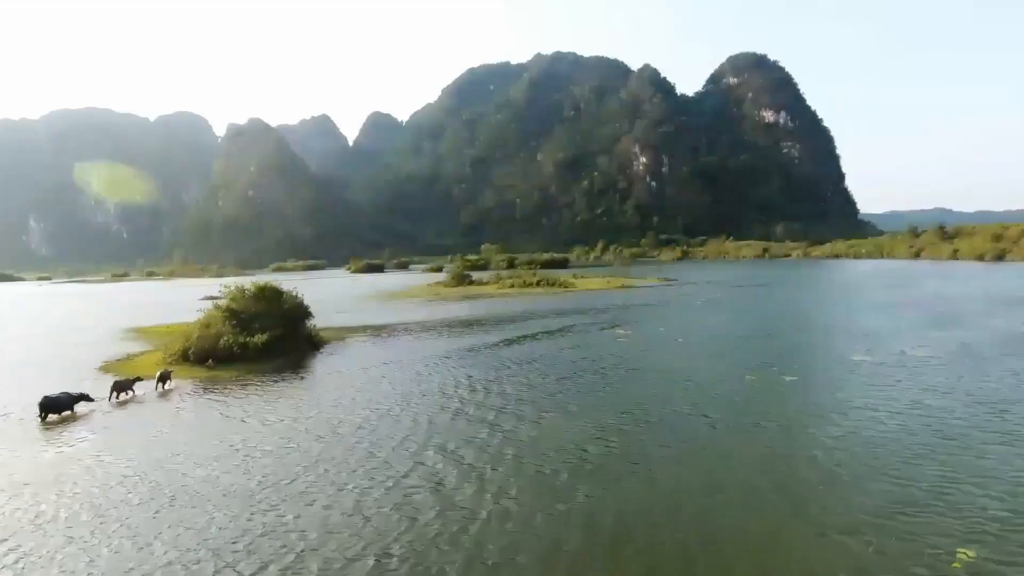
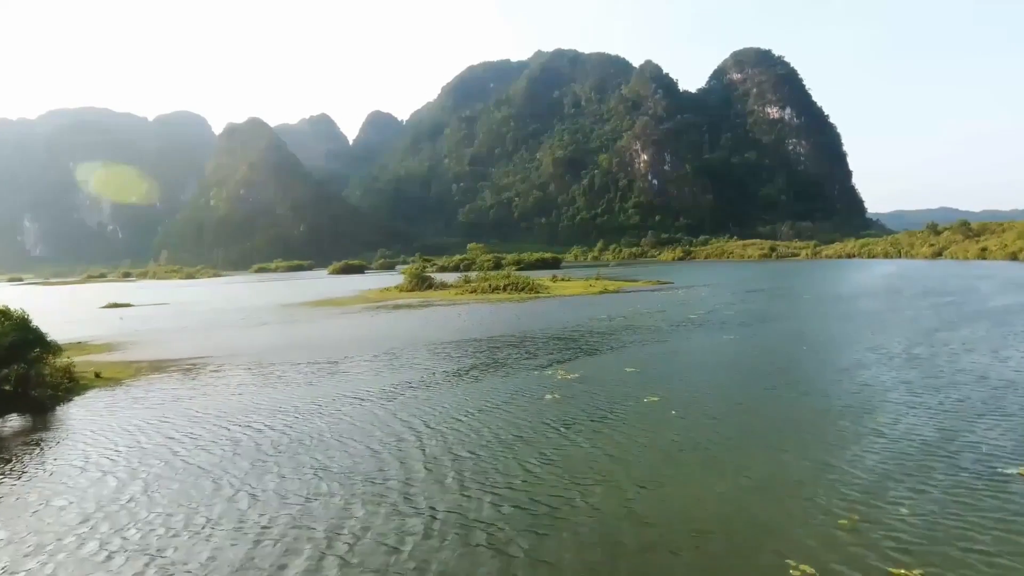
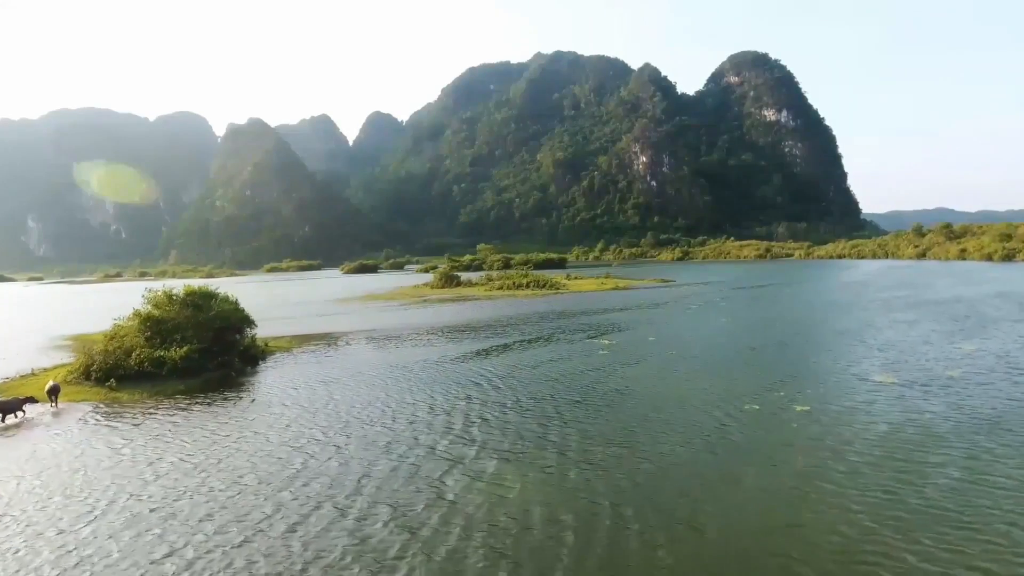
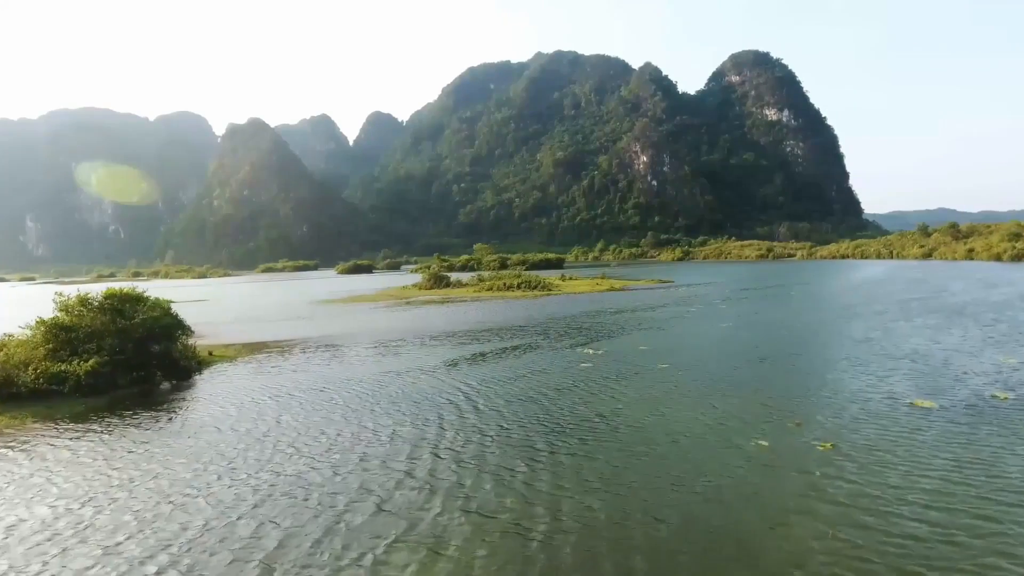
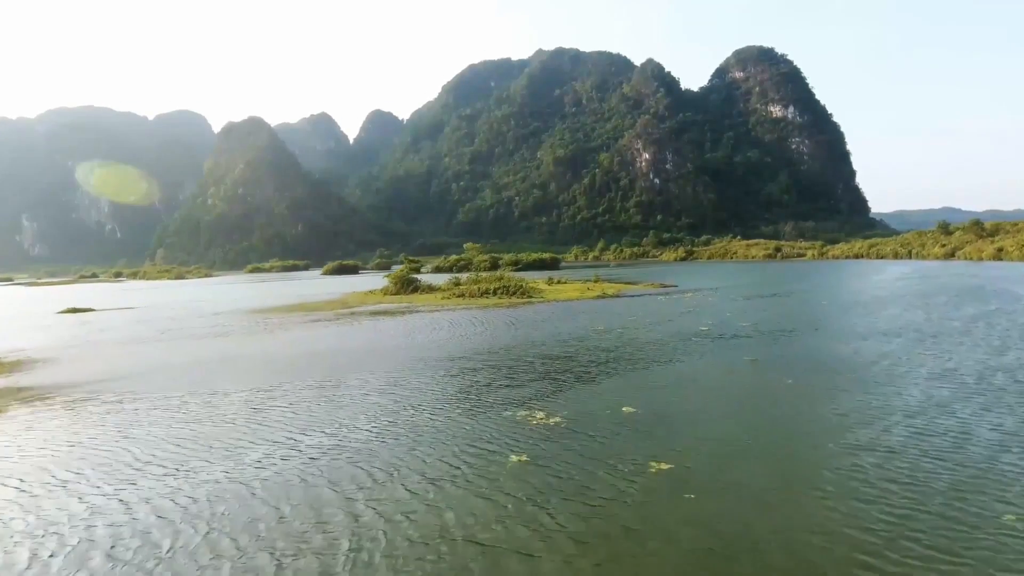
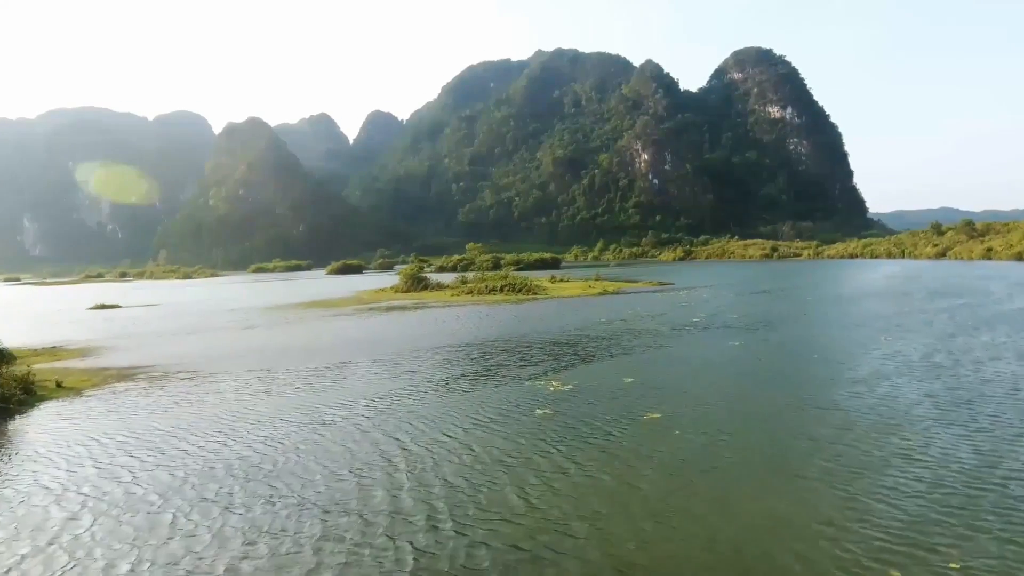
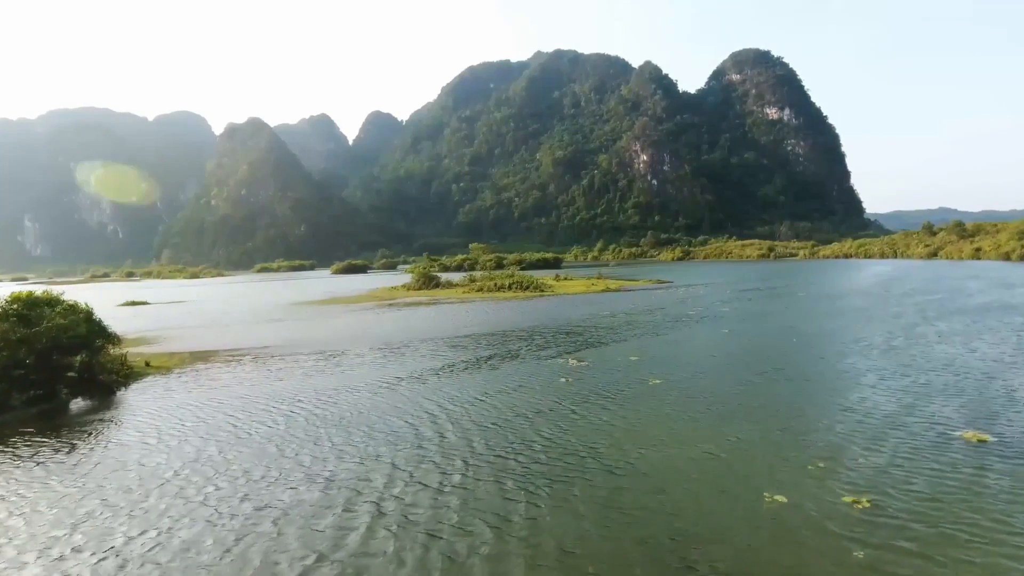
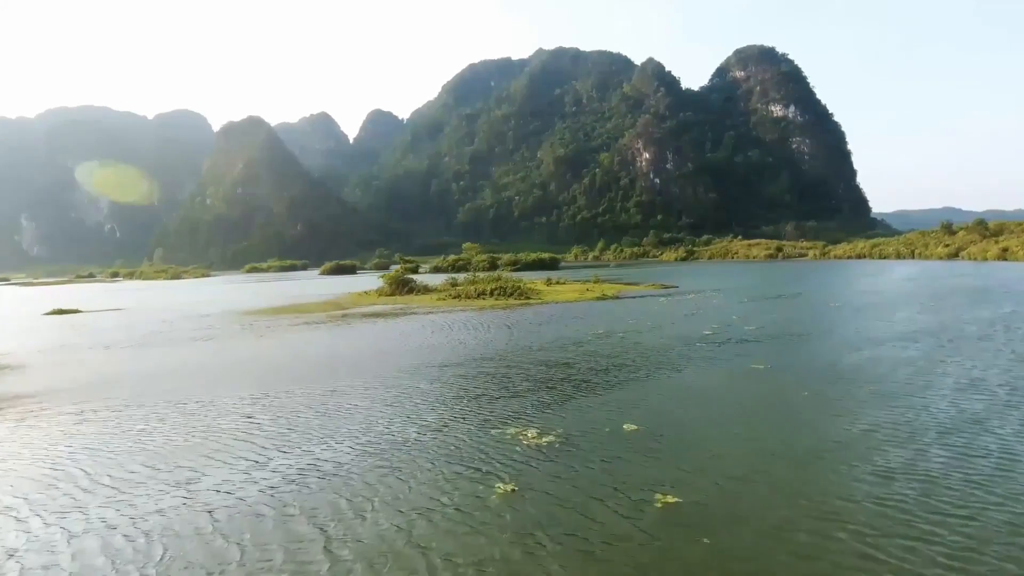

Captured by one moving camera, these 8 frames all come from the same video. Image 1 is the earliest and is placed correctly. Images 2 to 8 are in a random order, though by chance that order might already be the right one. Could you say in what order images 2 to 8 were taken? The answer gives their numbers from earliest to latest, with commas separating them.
3, 4, 7, 2, 6, 5, 8
